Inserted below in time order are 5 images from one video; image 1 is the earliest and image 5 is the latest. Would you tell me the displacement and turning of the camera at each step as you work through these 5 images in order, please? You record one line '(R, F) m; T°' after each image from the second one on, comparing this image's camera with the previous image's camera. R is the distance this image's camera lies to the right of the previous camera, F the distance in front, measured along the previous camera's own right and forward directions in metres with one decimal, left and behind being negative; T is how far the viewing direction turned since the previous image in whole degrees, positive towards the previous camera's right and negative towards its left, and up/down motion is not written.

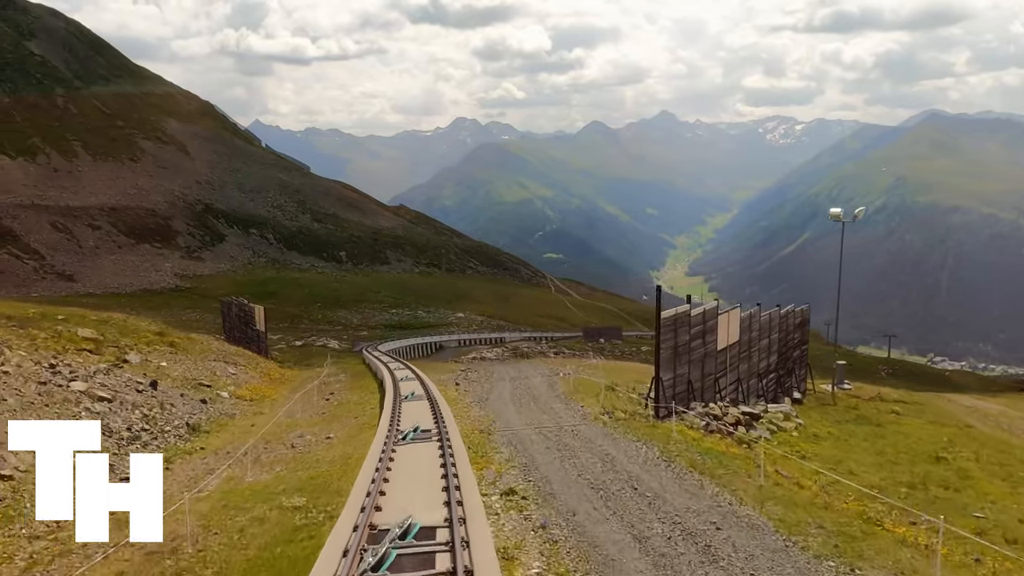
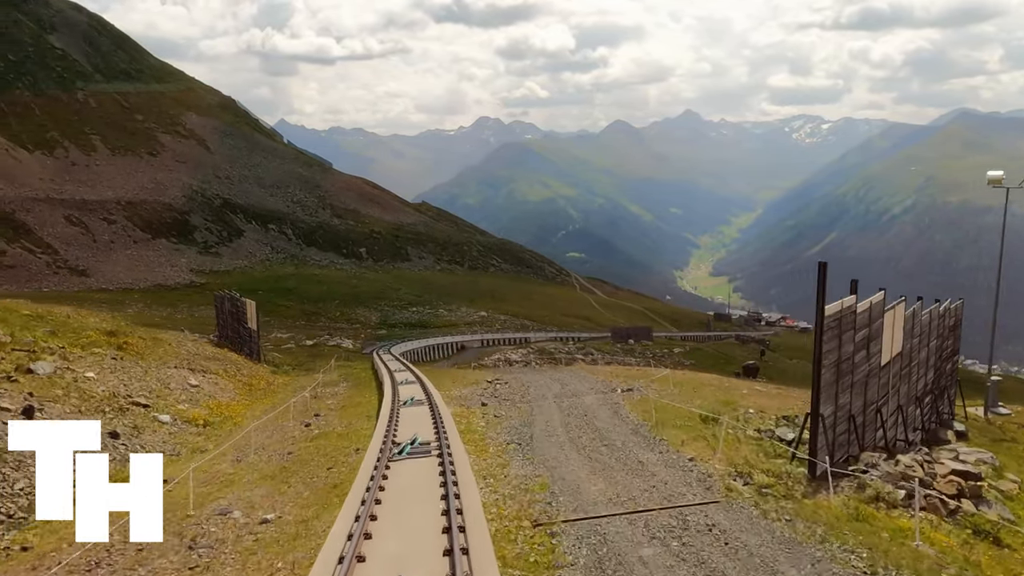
(-0.5, +4.8) m; -2°
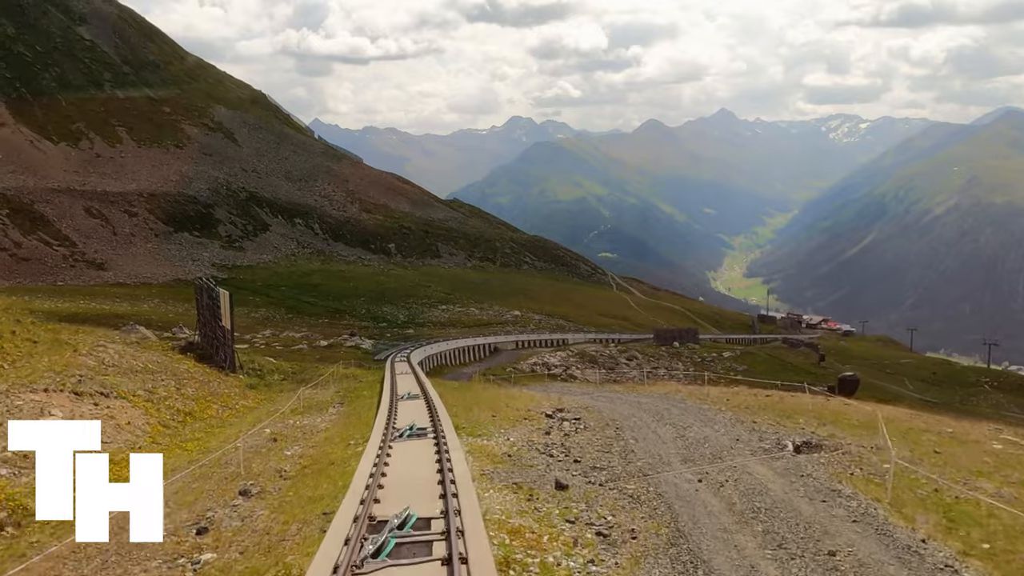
(-0.8, +6.6) m; -3°
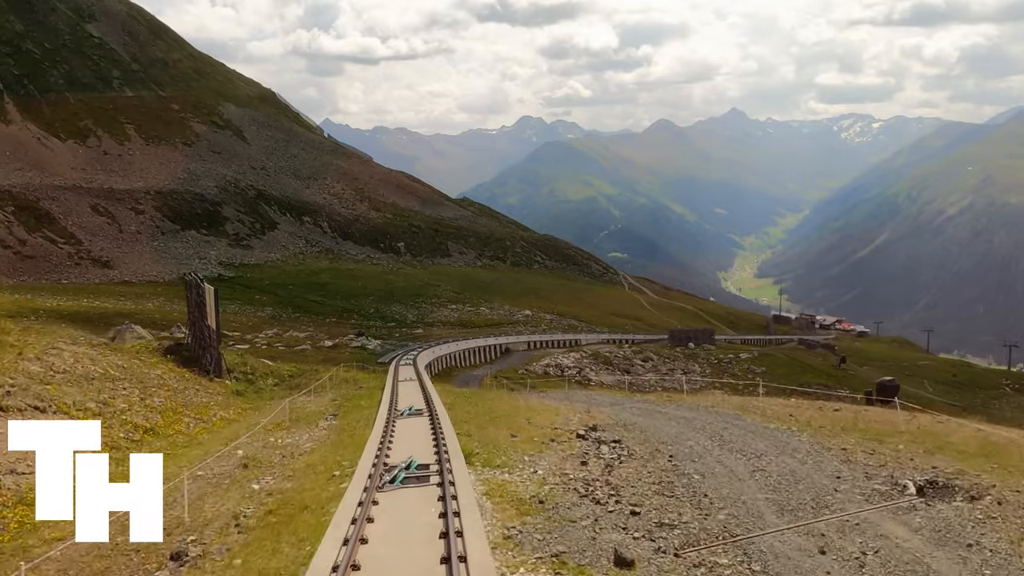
(-0.2, +2.1) m; -1°
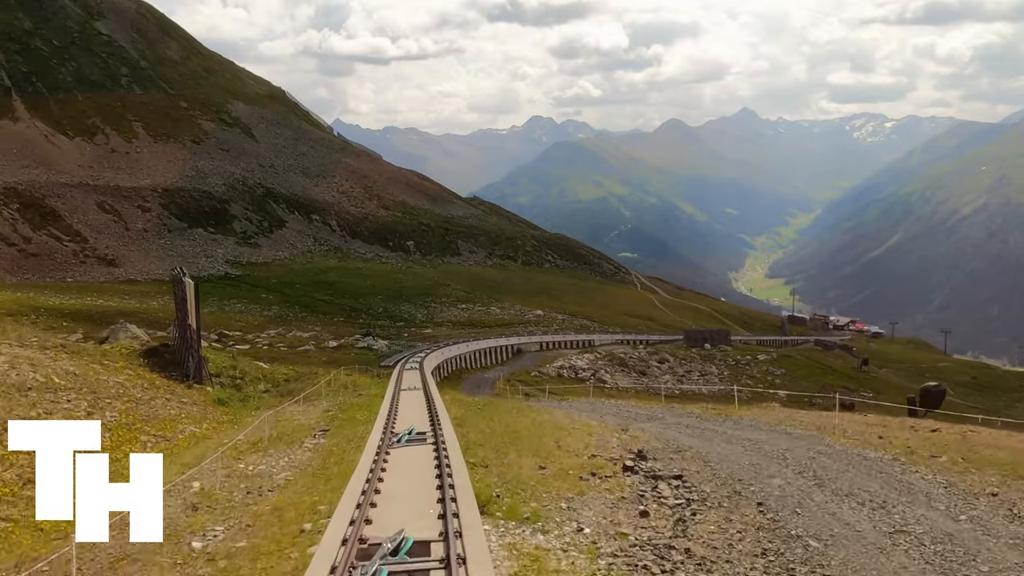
(-0.2, +2.1) m; -1°
